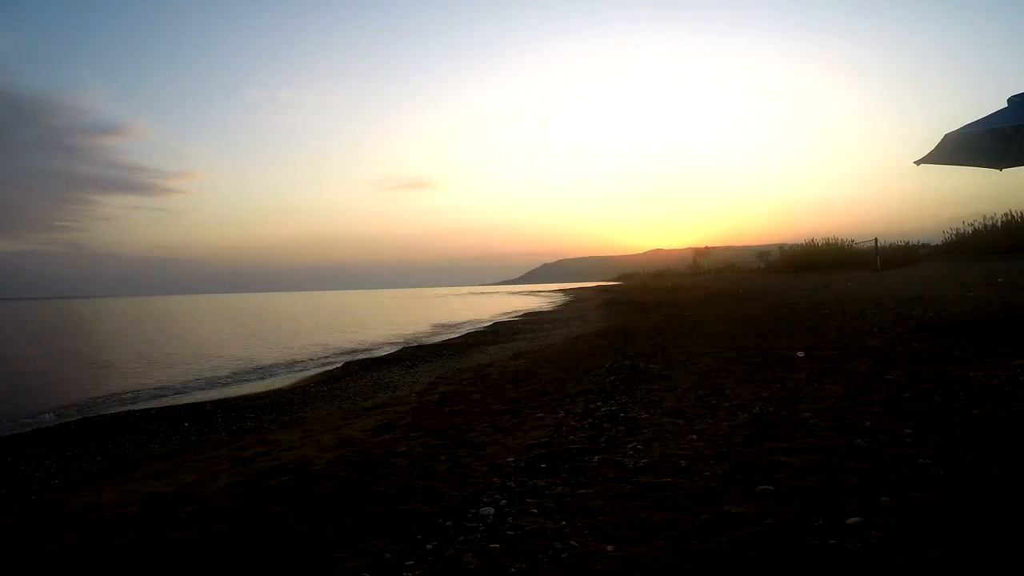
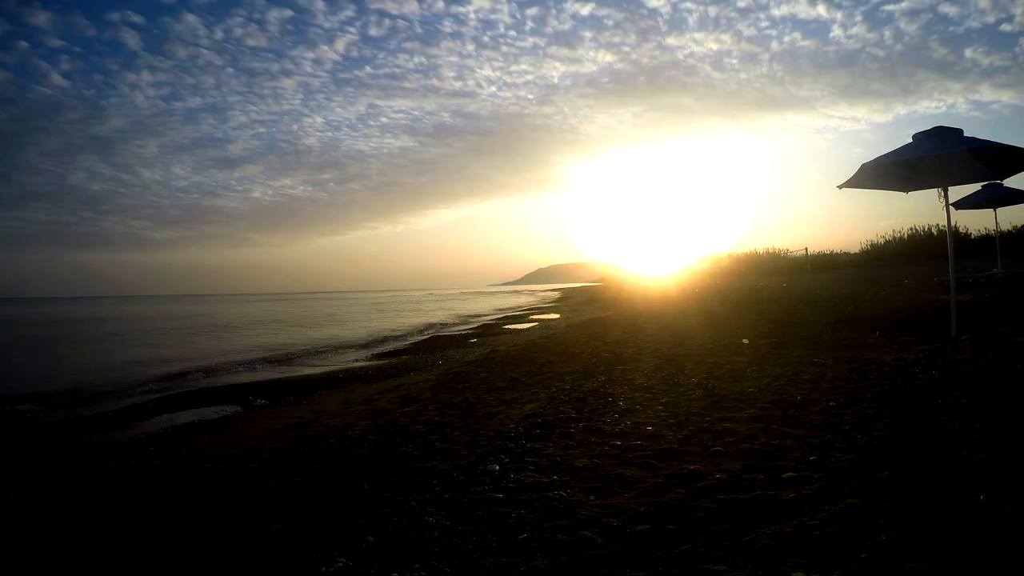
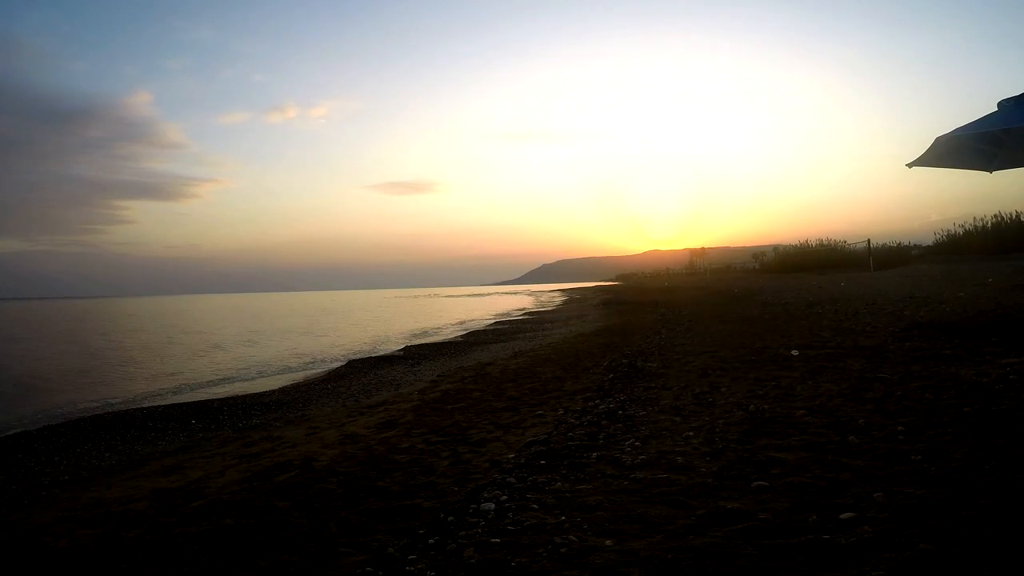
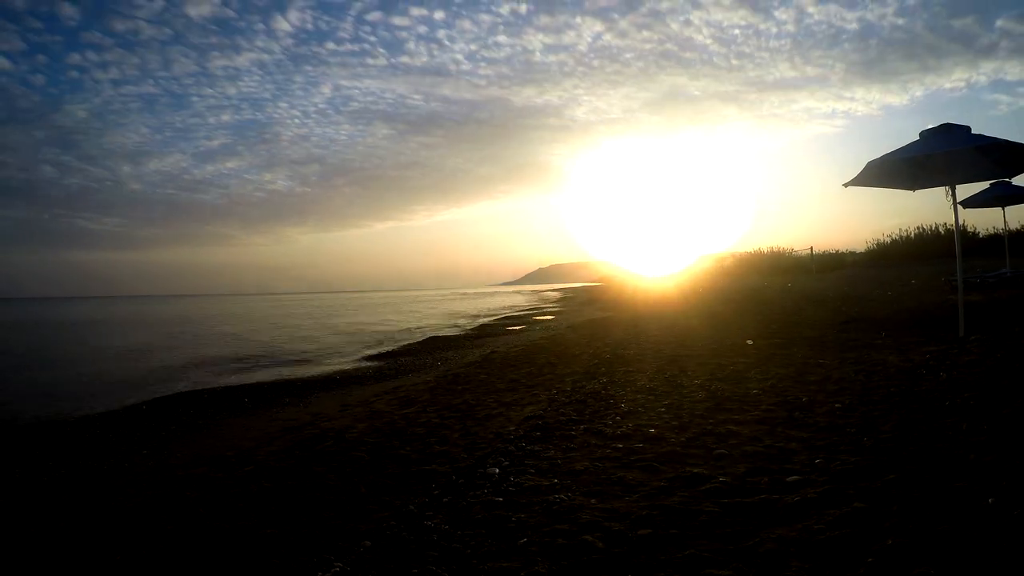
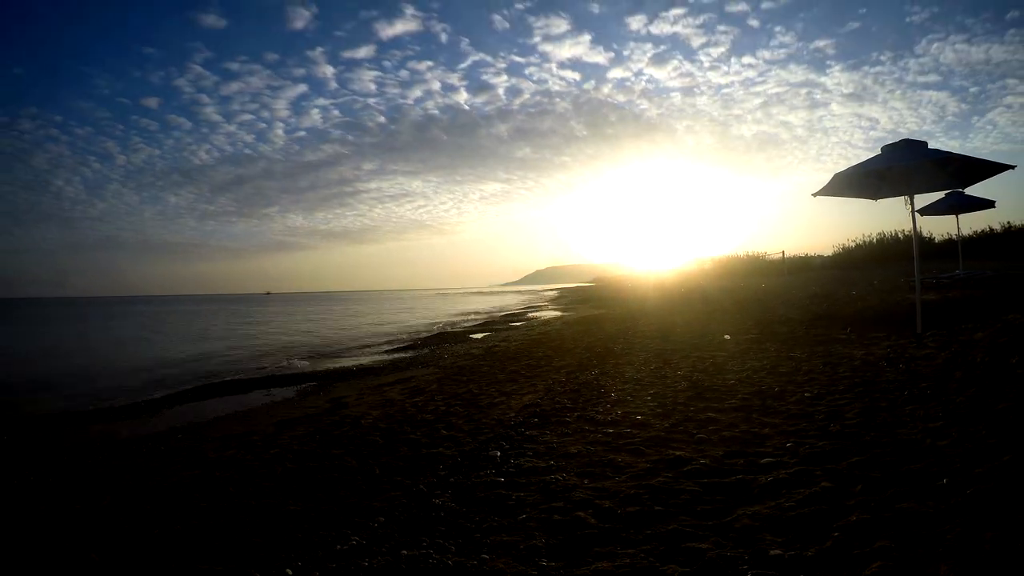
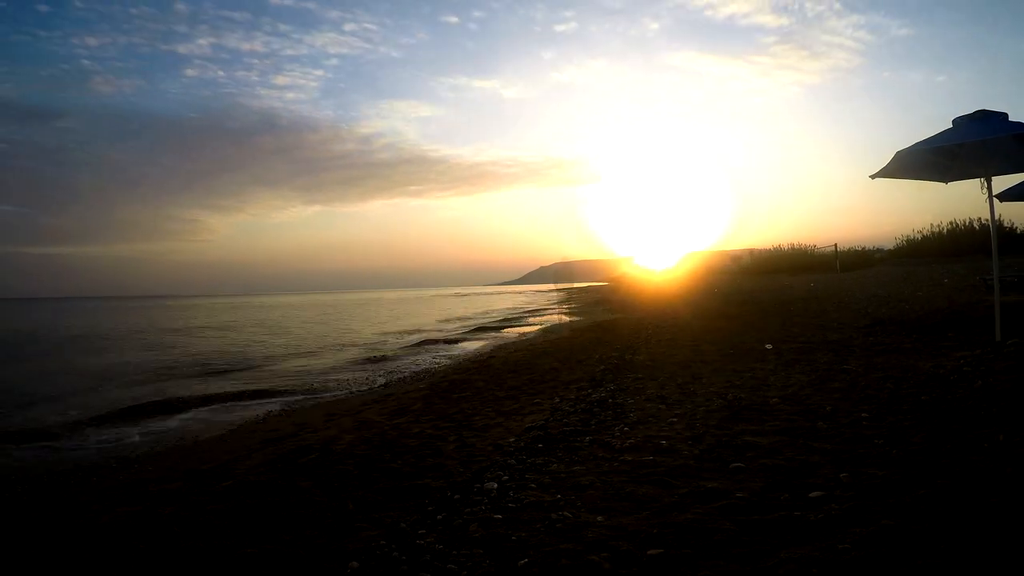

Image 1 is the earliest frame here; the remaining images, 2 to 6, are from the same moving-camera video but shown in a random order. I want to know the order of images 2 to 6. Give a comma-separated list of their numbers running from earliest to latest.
3, 6, 4, 2, 5
